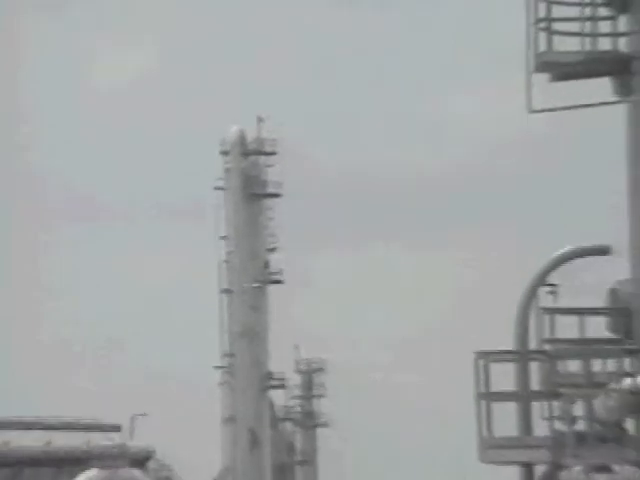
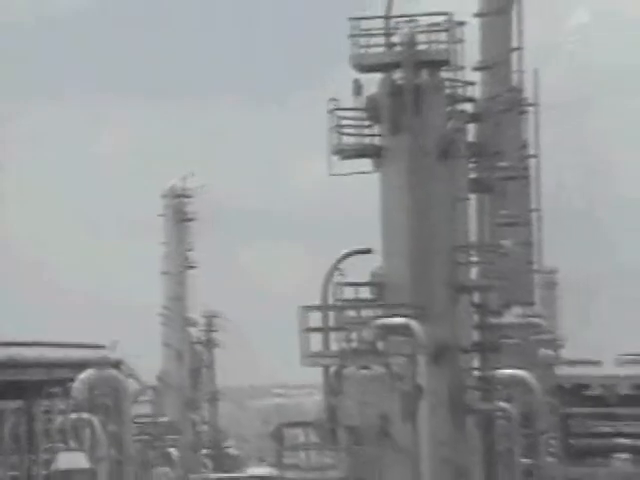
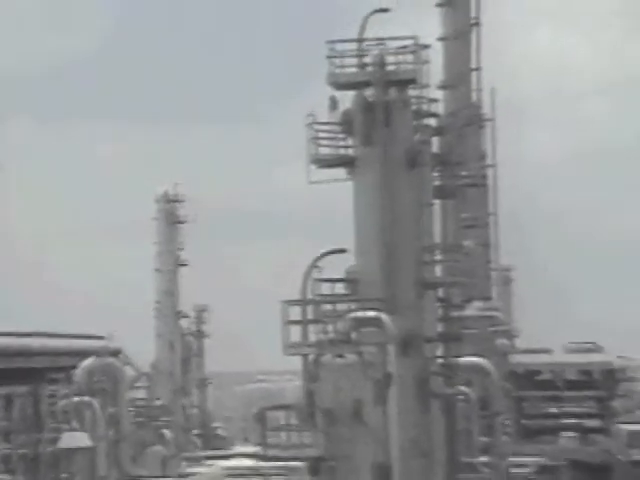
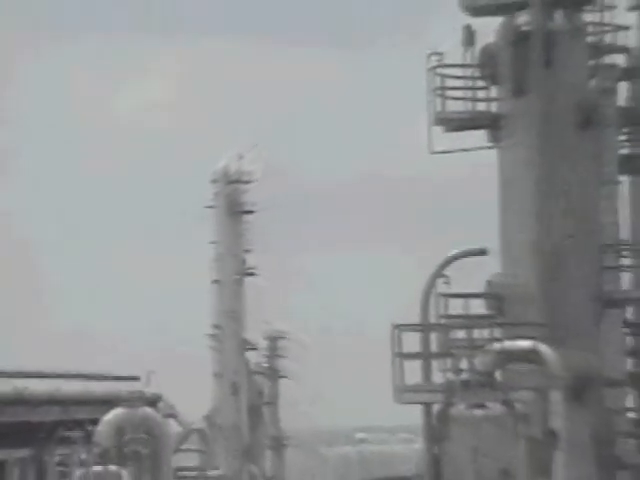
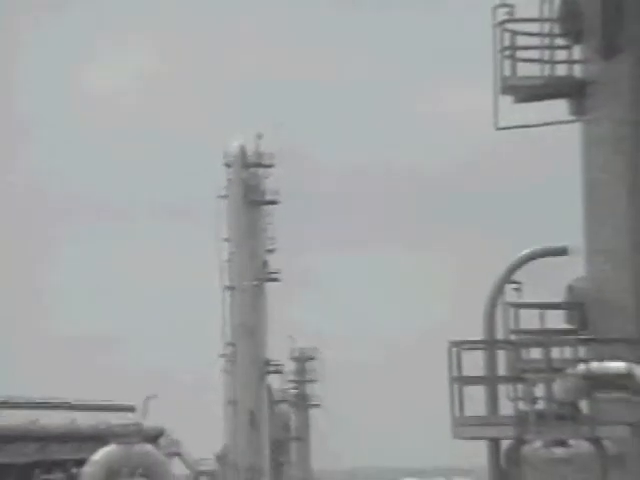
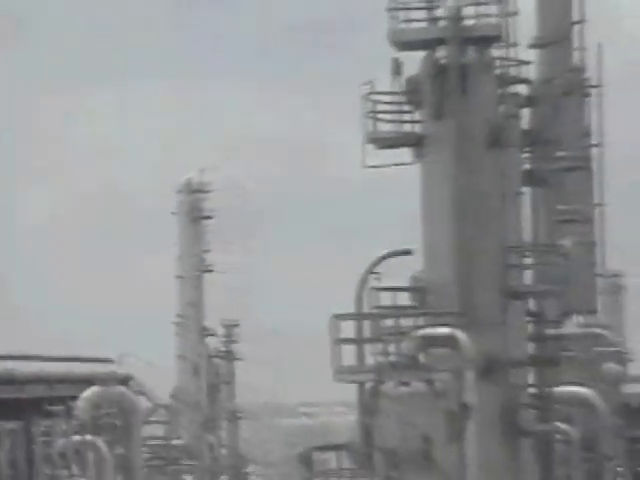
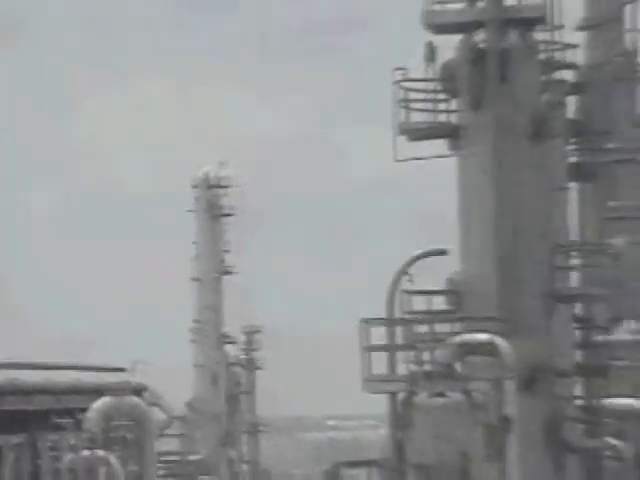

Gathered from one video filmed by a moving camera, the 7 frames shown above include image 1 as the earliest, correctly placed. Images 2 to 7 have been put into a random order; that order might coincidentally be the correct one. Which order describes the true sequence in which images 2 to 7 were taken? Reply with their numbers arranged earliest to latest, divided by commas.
5, 4, 7, 6, 2, 3
